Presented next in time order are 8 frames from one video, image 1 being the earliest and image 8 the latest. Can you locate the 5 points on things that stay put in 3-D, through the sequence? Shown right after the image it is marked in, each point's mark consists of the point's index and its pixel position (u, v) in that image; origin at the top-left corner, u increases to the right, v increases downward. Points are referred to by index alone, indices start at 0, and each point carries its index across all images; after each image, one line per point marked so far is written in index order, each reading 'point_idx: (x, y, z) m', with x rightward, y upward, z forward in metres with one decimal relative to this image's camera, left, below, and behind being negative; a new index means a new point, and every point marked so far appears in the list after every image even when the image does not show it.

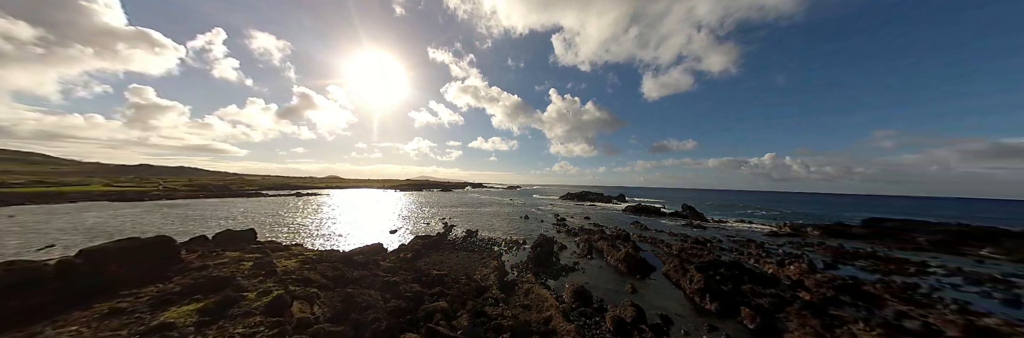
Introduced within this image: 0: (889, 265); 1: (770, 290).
0: (+31.0, -7.9, +18.4) m
1: (+17.5, -8.0, +15.2) m
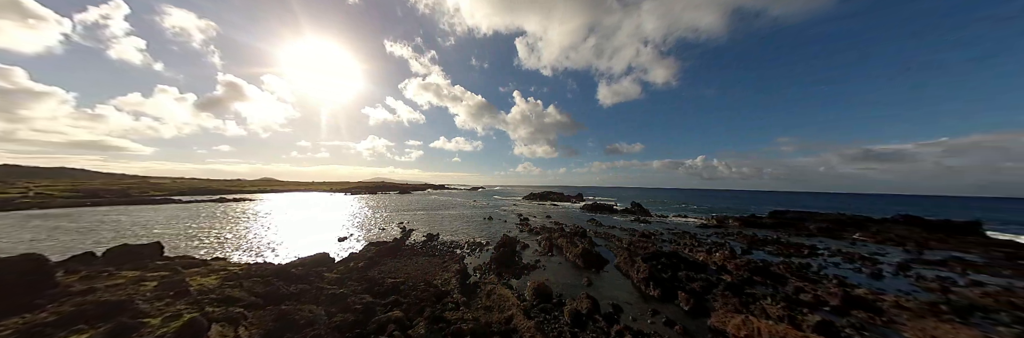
0: (+27.5, -8.0, +22.8) m
1: (+14.7, -8.1, +17.6) m
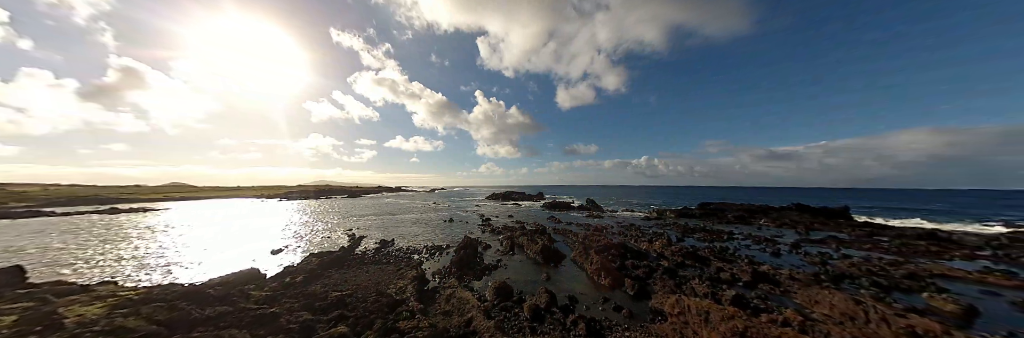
0: (+23.3, -7.7, +26.7) m
1: (+11.4, -7.9, +19.6) m
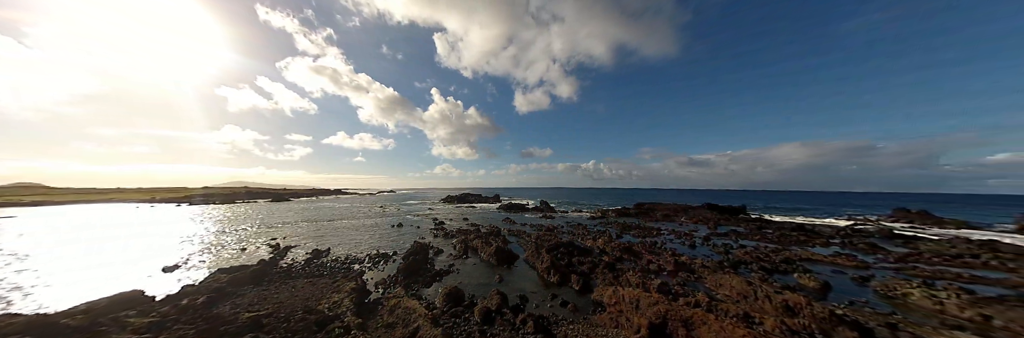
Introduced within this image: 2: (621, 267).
0: (+17.6, -8.3, +30.3) m
1: (+7.1, -8.2, +21.2) m
2: (+9.2, -8.3, +19.4) m
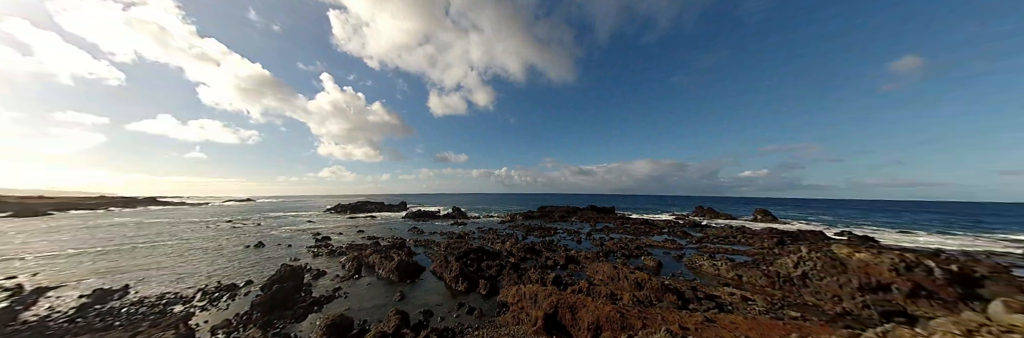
0: (+5.0, -9.4, +34.2) m
1: (-1.6, -8.9, +22.0) m
2: (+1.0, -9.0, +21.1) m
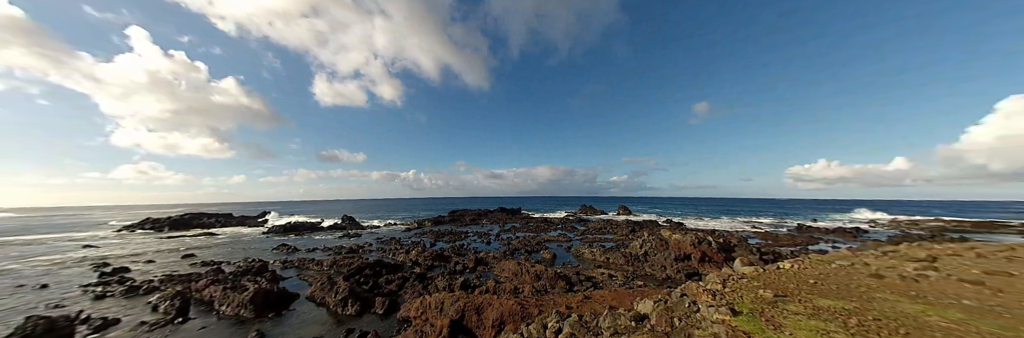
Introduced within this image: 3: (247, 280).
0: (-8.4, -10.0, +33.8) m
1: (-10.1, -9.2, +20.0) m
2: (-7.3, -9.4, +20.1) m
3: (-20.3, -8.5, +17.2) m
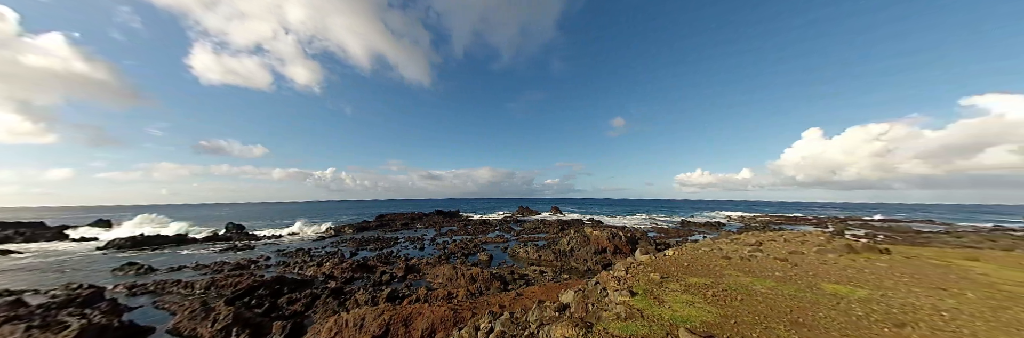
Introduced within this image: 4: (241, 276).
0: (-17.5, -10.0, +30.8) m
1: (-15.5, -9.1, +17.1) m
2: (-12.9, -9.3, +17.8) m
3: (-24.6, -8.0, +11.7) m
4: (-20.6, -8.3, +17.5) m
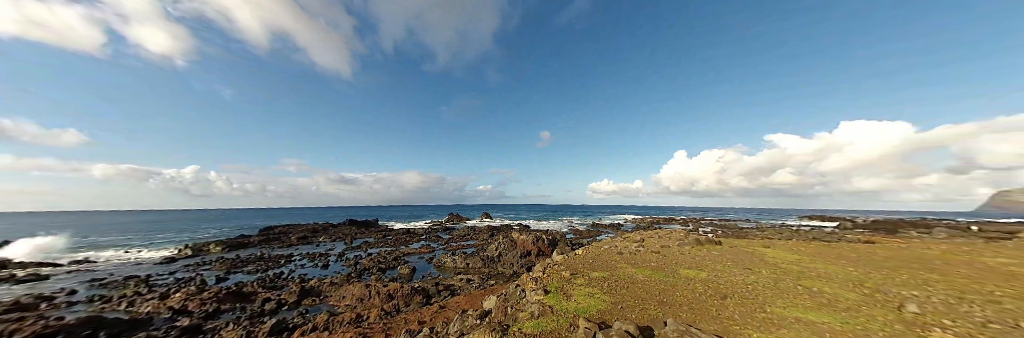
0: (-26.5, -10.2, +25.1) m
1: (-20.6, -9.0, +12.6) m
2: (-18.4, -9.4, +14.1) m
3: (-27.8, -7.4, +4.9) m
4: (-25.6, -8.0, +11.5) m
